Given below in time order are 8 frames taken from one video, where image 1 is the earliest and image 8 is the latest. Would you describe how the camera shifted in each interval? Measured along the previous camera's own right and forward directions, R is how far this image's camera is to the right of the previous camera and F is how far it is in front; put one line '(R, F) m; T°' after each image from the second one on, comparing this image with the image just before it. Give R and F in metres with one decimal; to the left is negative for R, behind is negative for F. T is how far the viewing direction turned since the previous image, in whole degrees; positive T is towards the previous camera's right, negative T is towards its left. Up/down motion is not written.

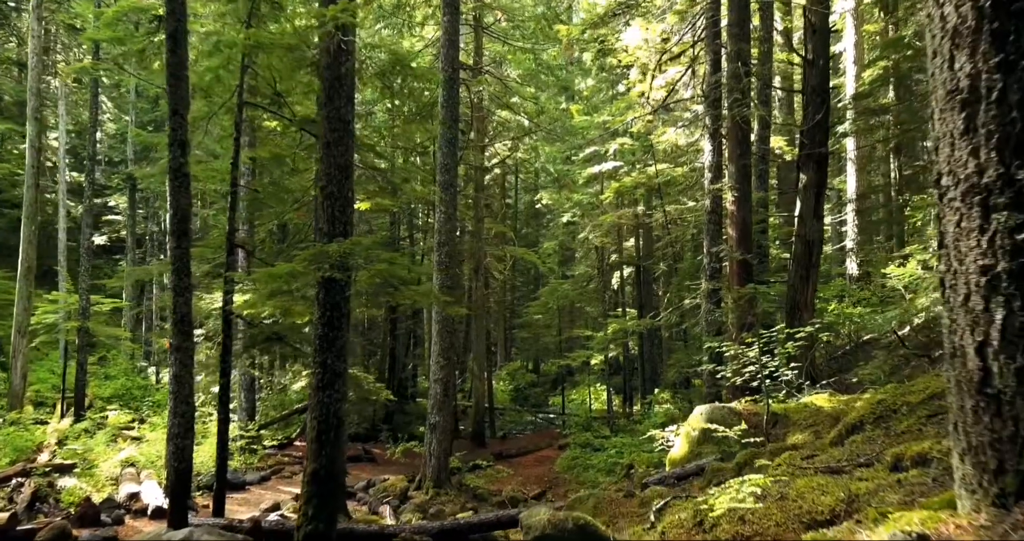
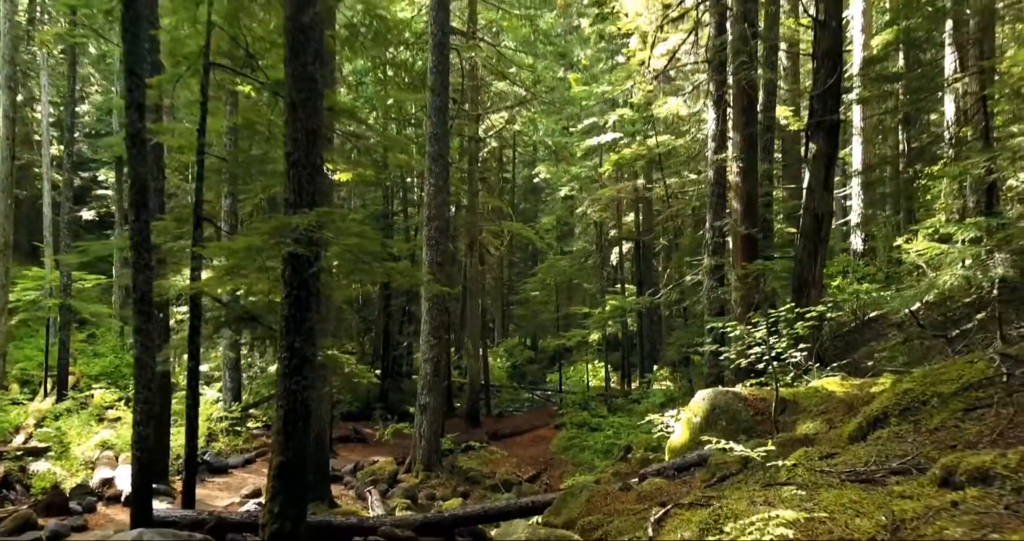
(+0.1, +0.6) m; 0°
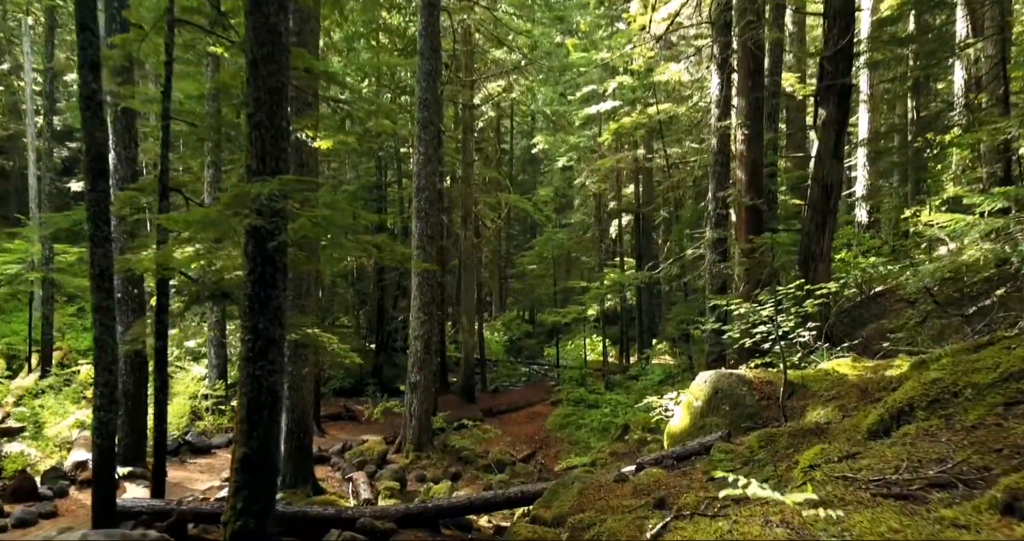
(+0.1, +0.5) m; 0°
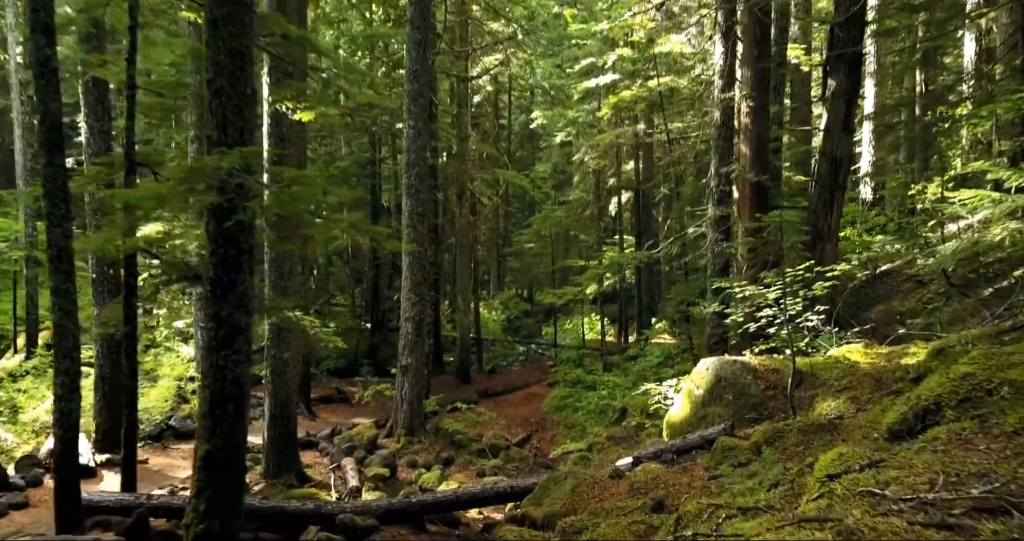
(+0.1, +0.4) m; 0°
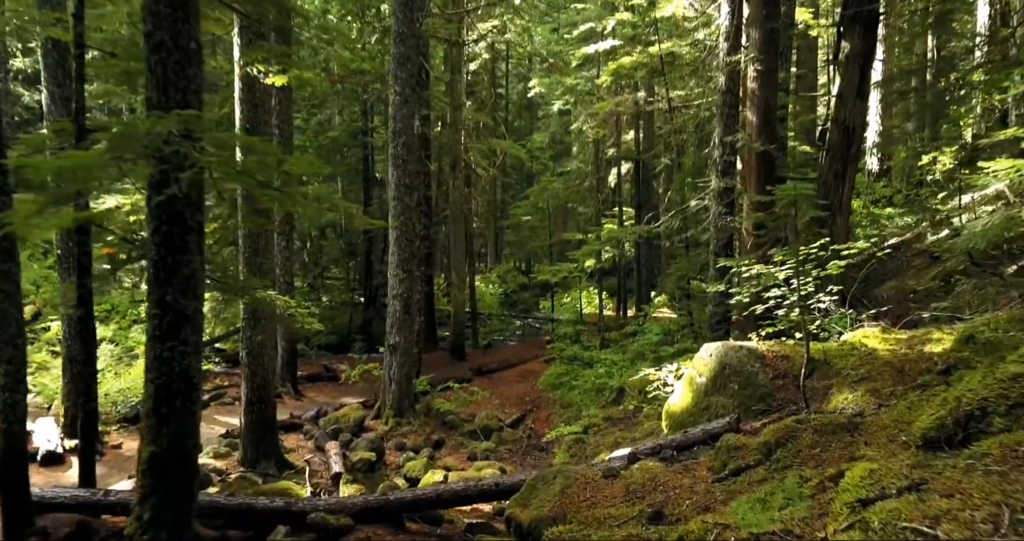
(+0.1, +0.5) m; 0°
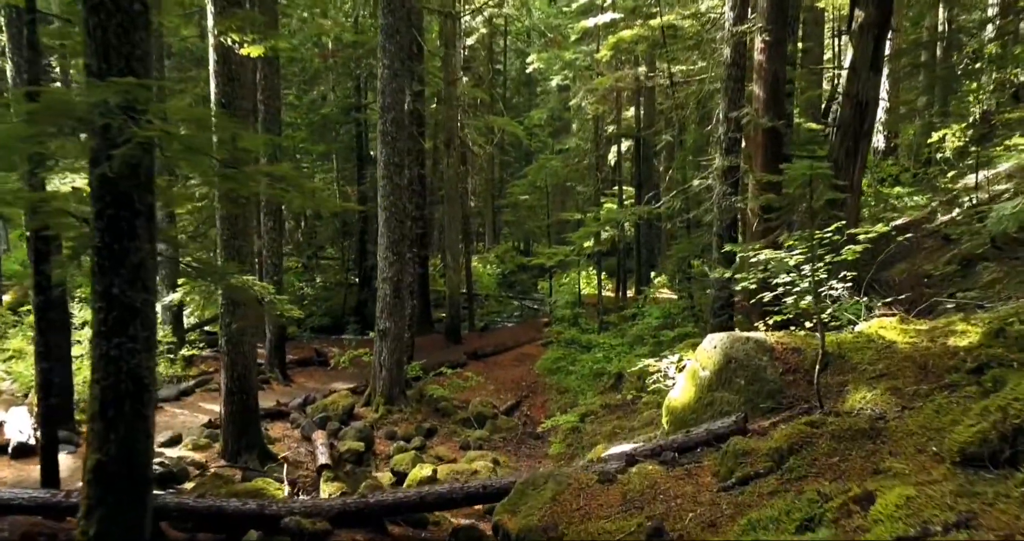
(+0.1, +0.4) m; 0°
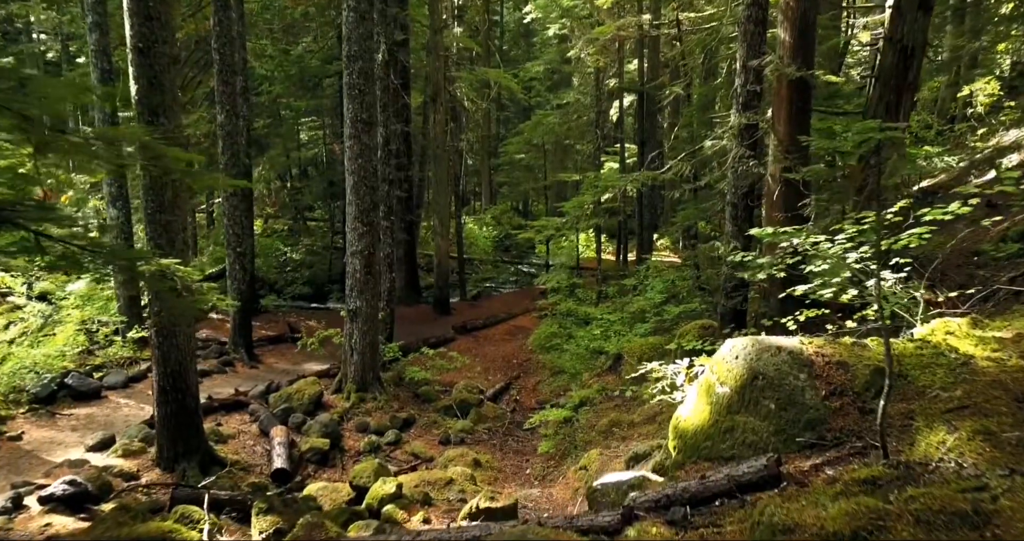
(+0.2, +1.2) m; 0°
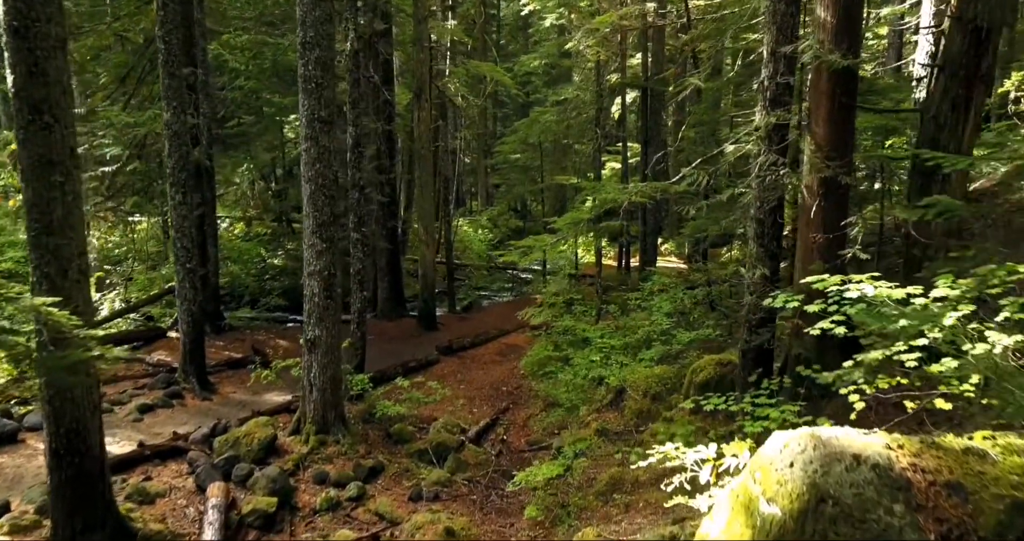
(+0.2, +1.4) m; 0°
